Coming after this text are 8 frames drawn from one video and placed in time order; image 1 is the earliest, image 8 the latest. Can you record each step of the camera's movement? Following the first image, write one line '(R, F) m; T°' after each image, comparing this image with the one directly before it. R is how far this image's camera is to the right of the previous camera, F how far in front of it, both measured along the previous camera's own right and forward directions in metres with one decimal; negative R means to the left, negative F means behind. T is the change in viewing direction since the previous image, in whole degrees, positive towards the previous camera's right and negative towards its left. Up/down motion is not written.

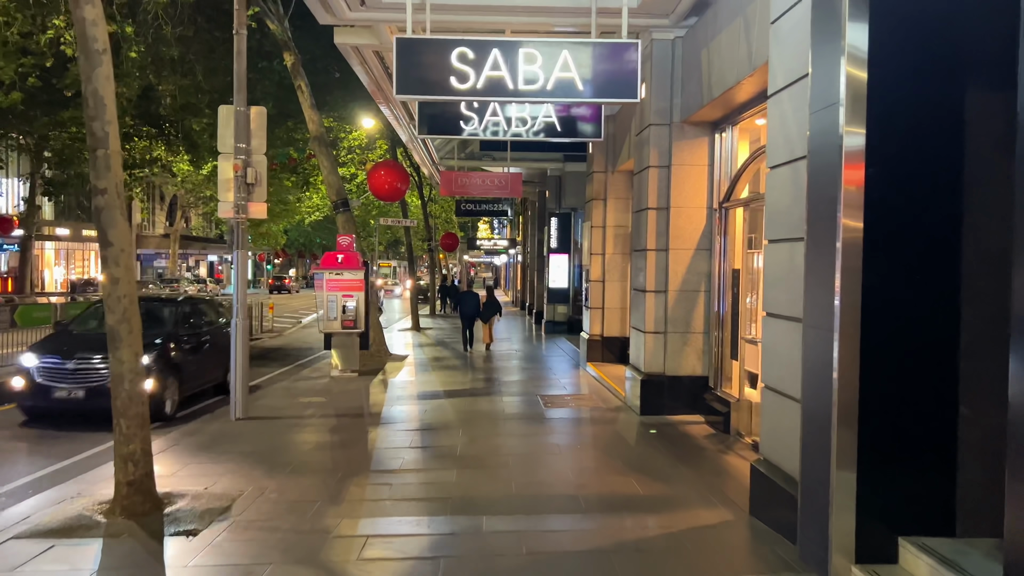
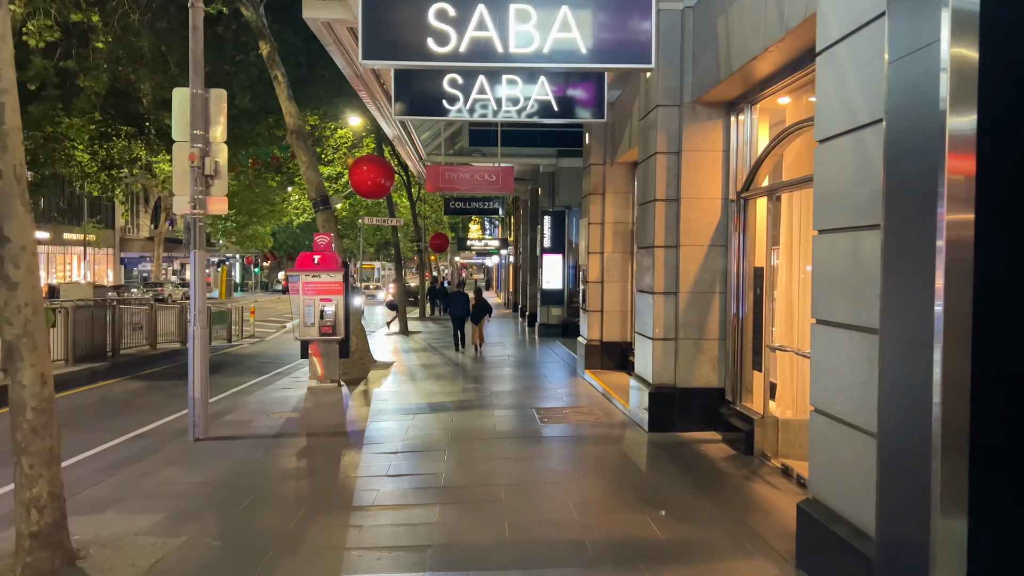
(0.0, +0.9) m; +1°
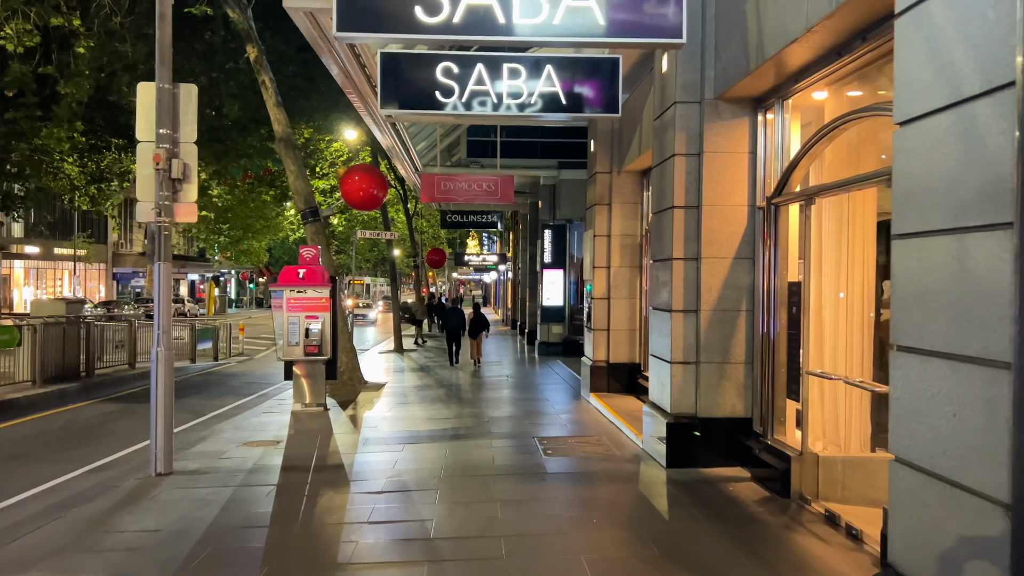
(0.0, +0.8) m; 0°
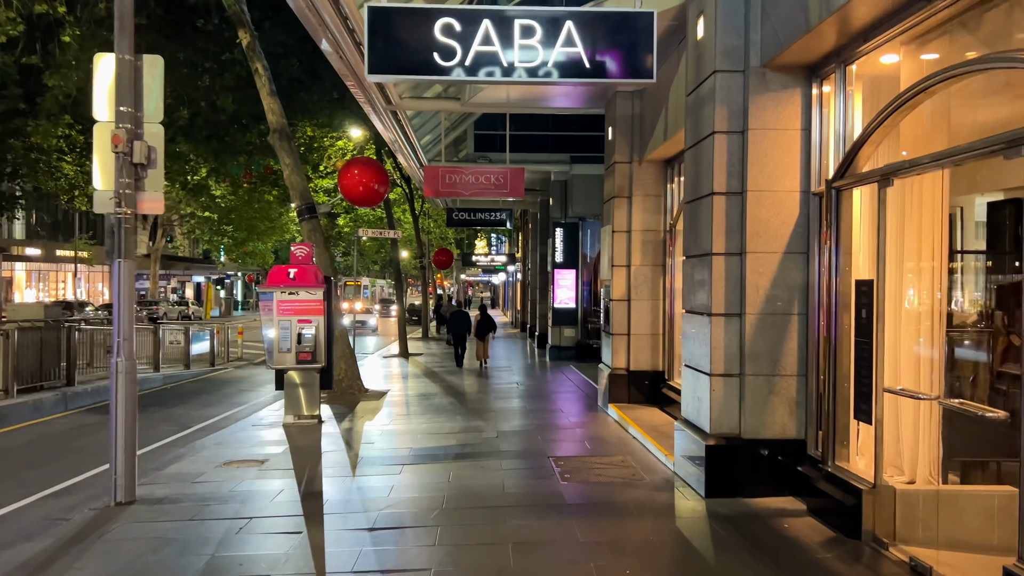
(0.0, +0.9) m; -1°
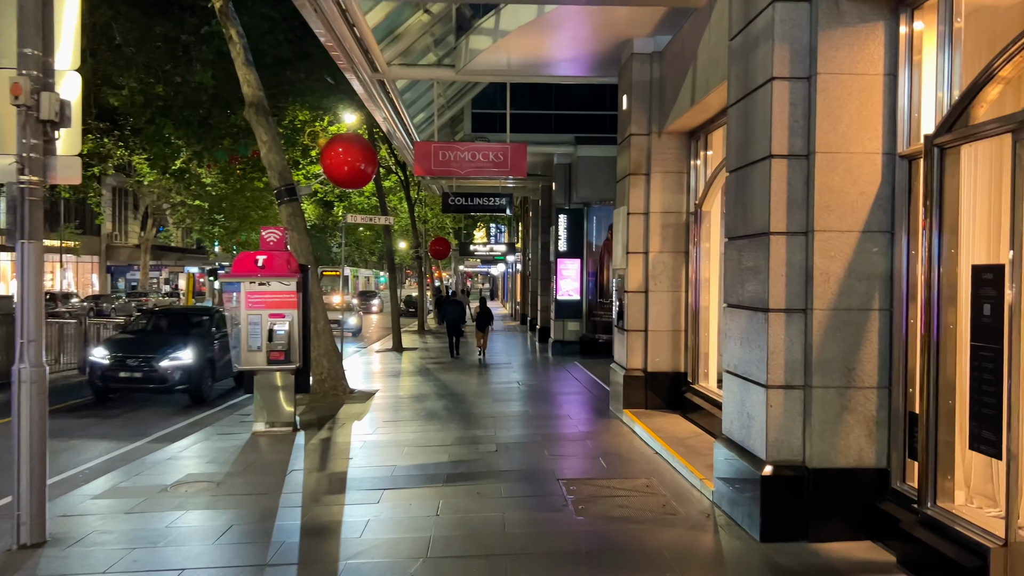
(0.0, +1.2) m; 0°
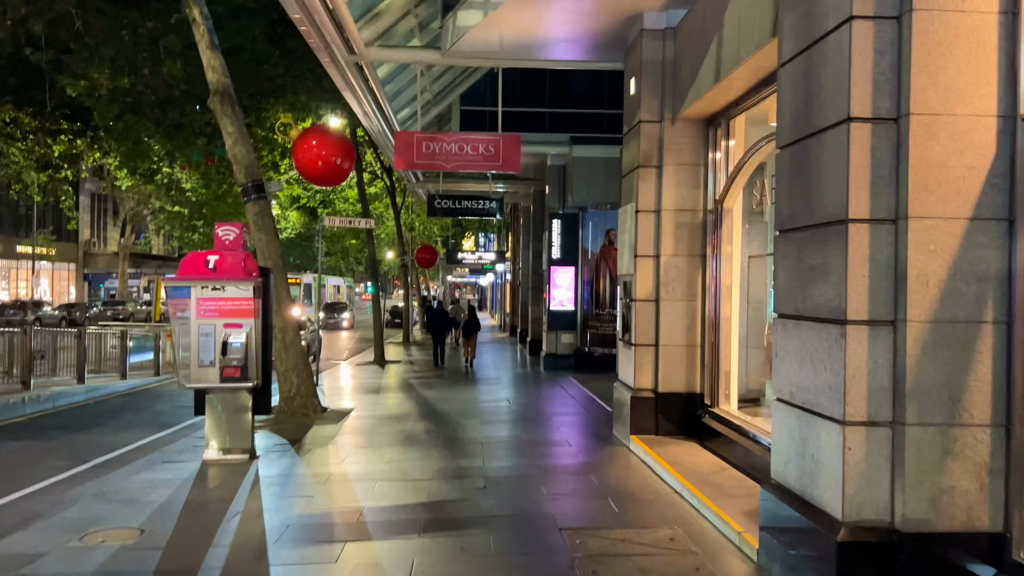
(0.0, +1.1) m; +1°
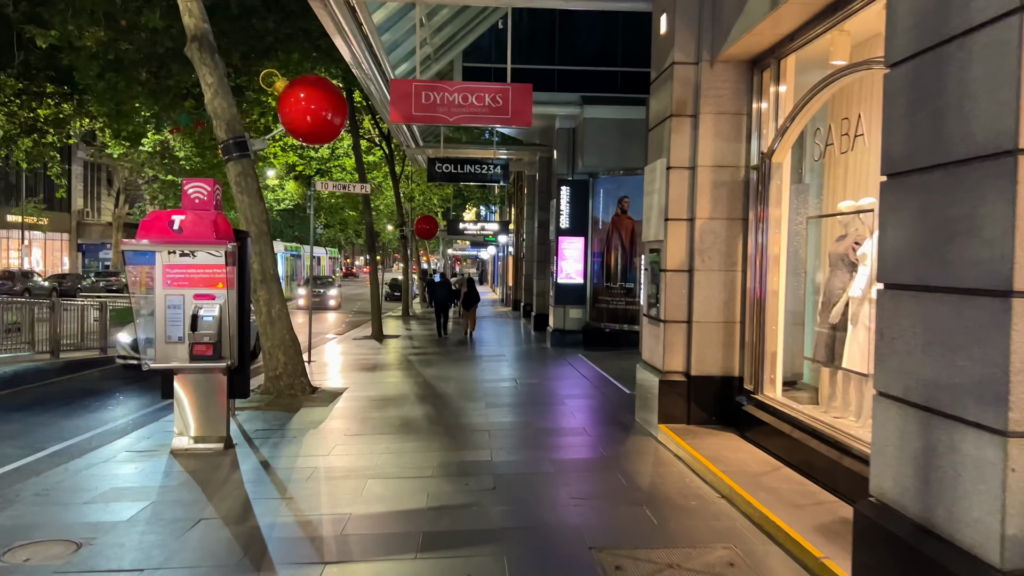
(-0.1, +1.0) m; 0°
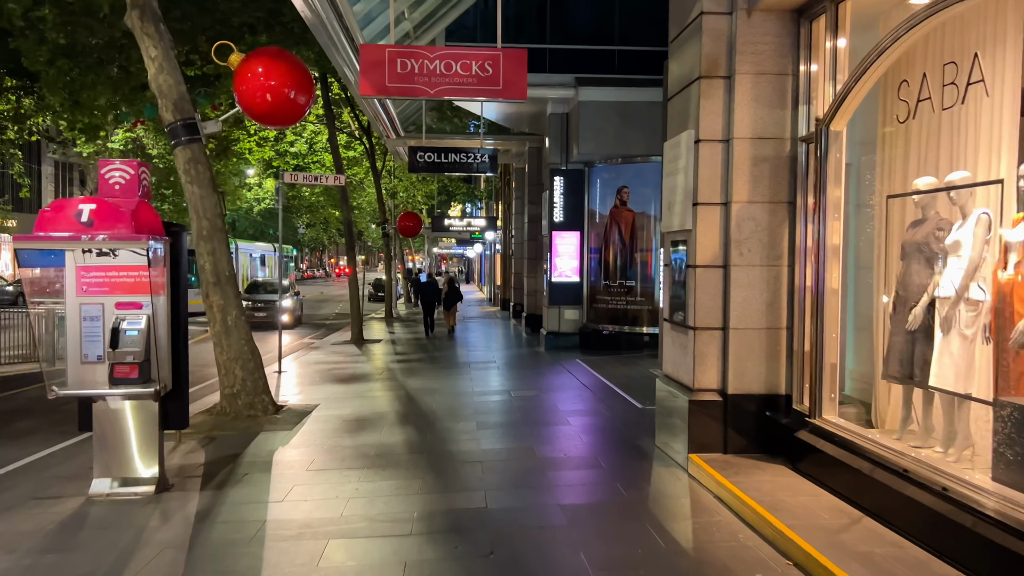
(-0.1, +1.2) m; +1°
